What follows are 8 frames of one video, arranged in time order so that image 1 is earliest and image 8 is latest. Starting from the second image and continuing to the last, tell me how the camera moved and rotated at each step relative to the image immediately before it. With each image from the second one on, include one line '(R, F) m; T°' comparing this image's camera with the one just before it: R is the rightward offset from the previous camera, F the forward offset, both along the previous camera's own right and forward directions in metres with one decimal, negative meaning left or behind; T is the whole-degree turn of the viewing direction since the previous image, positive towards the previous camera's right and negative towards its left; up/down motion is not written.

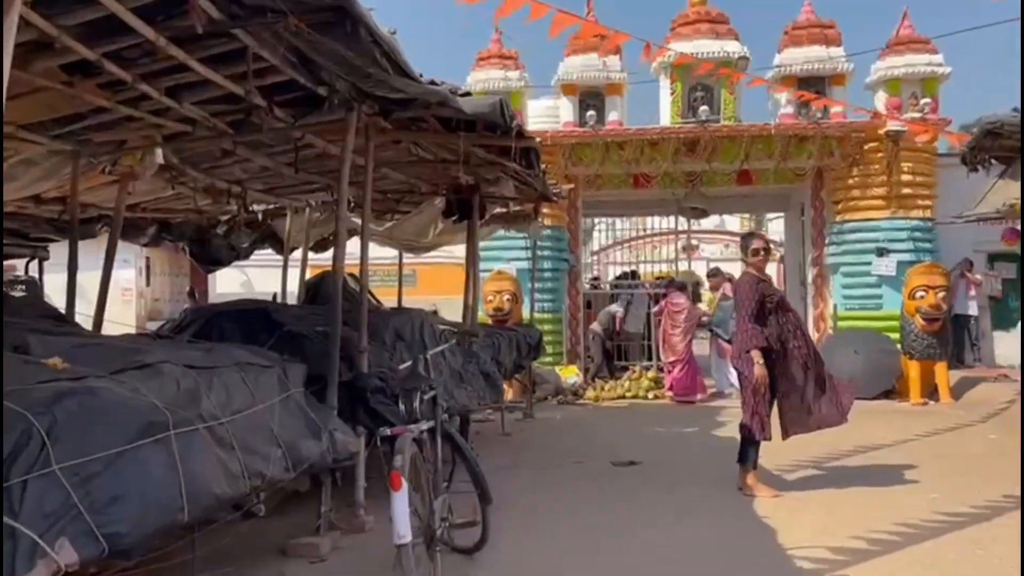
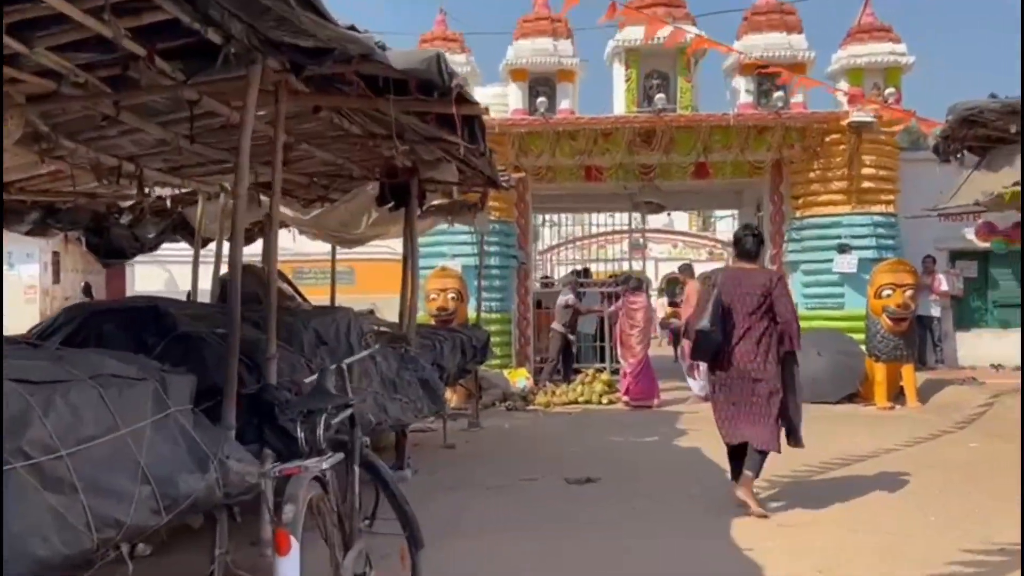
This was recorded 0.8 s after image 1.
(0.0, +0.8) m; +3°
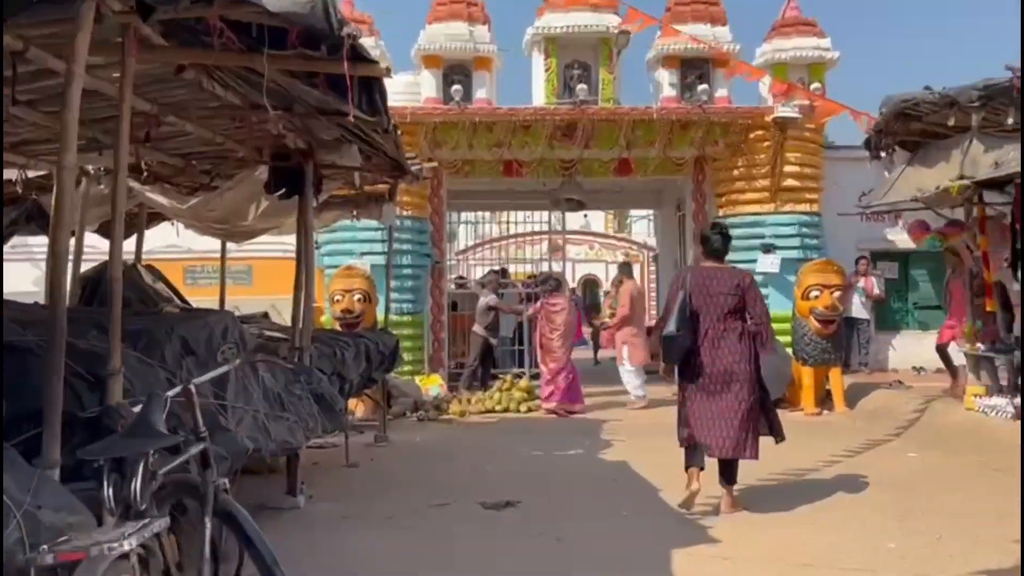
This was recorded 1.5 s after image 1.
(0.0, +0.7) m; +5°
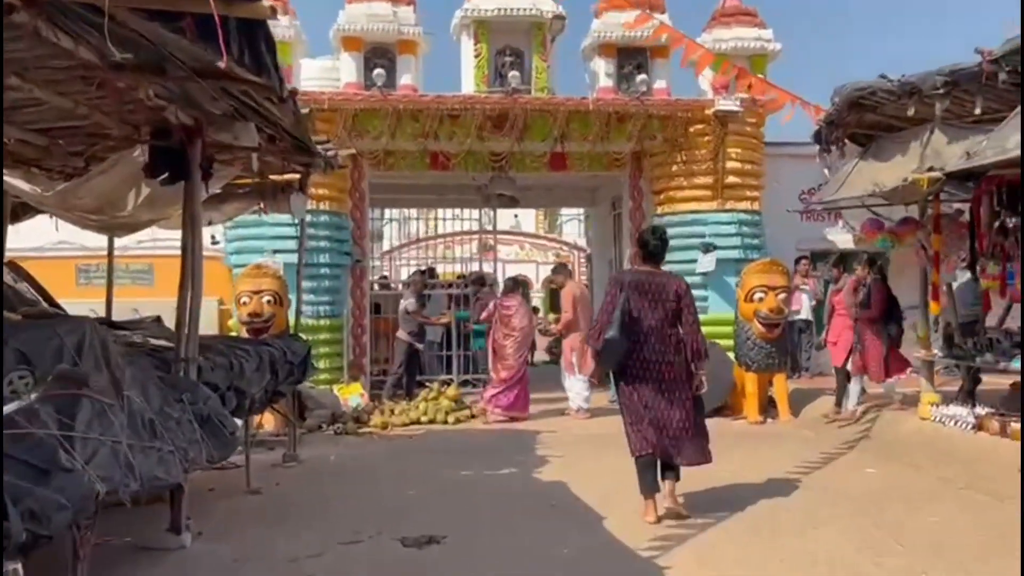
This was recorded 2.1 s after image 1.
(0.0, +0.8) m; +5°
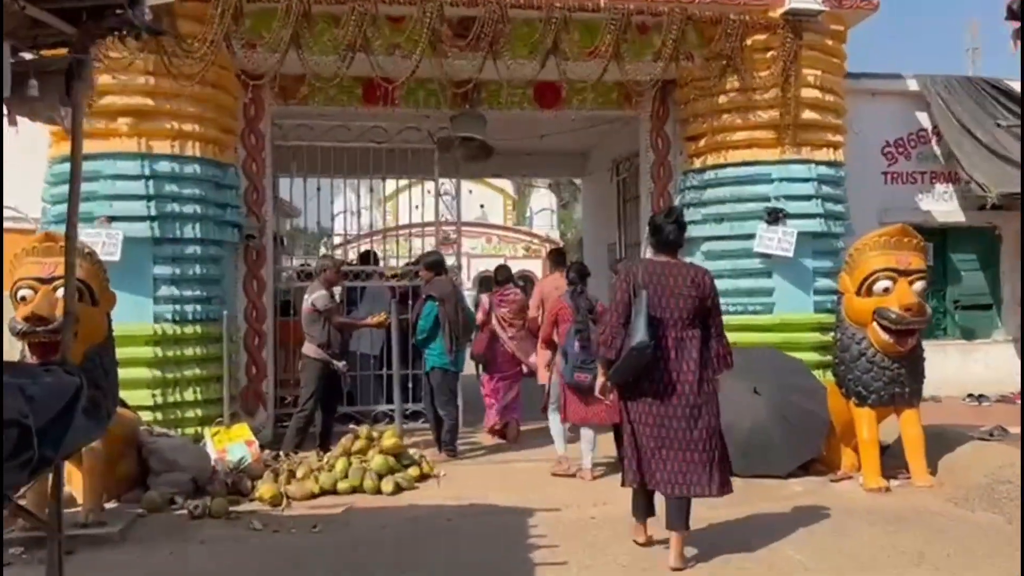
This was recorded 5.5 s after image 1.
(-0.1, +3.7) m; +2°
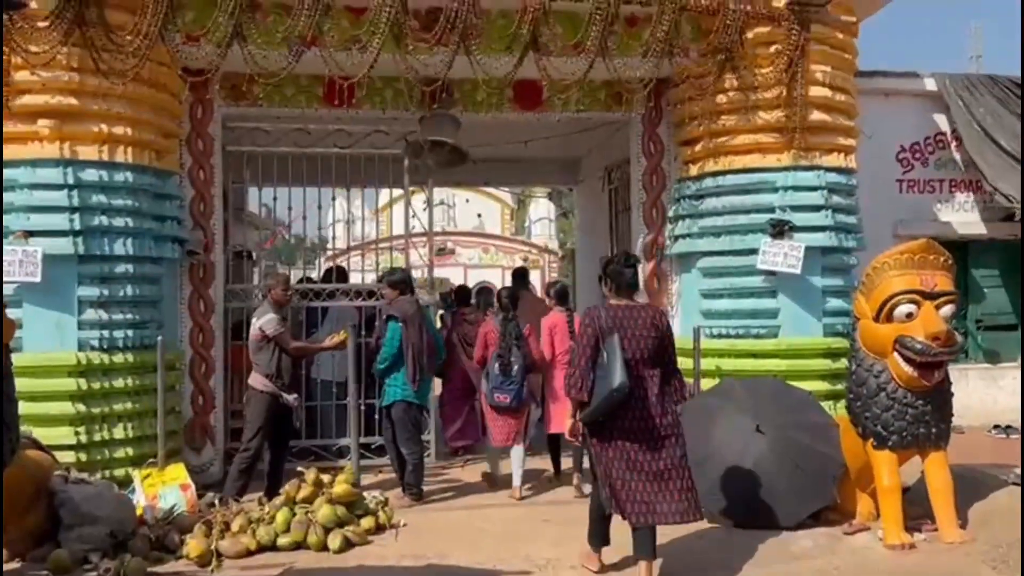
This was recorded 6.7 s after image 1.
(+0.2, +0.8) m; 0°
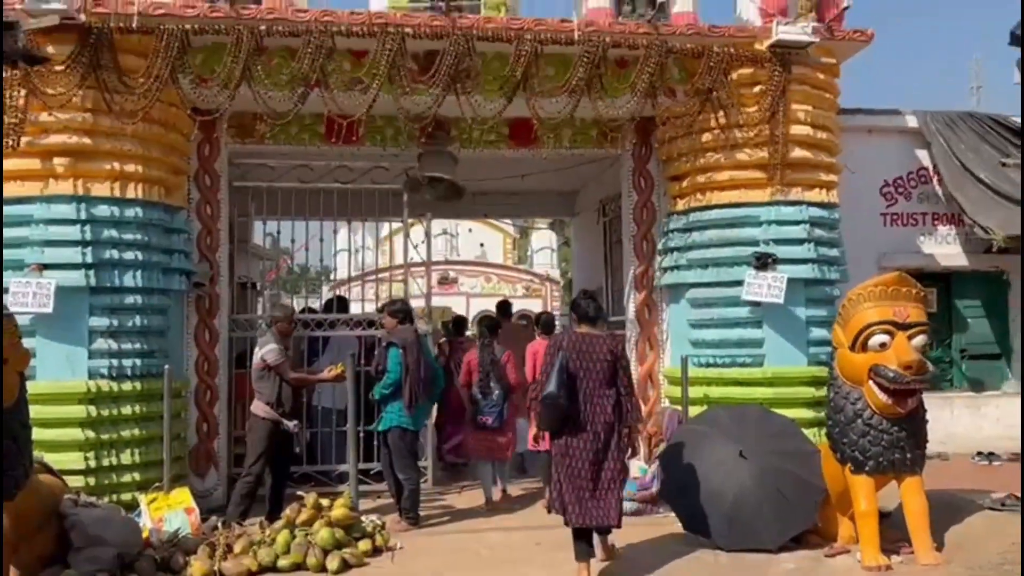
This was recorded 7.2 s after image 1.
(+0.1, -0.3) m; 0°
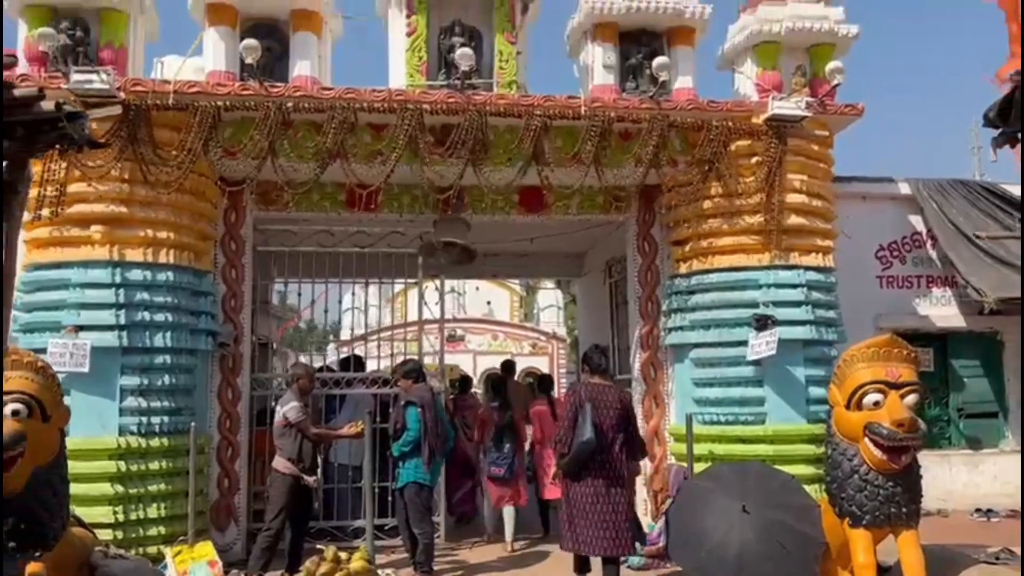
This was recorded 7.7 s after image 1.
(0.0, -0.3) m; 0°
